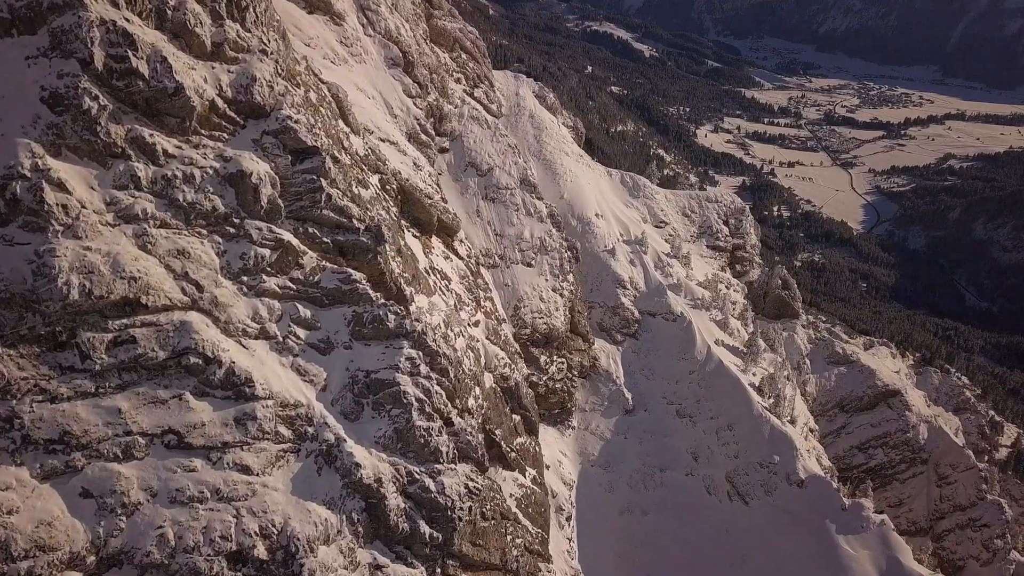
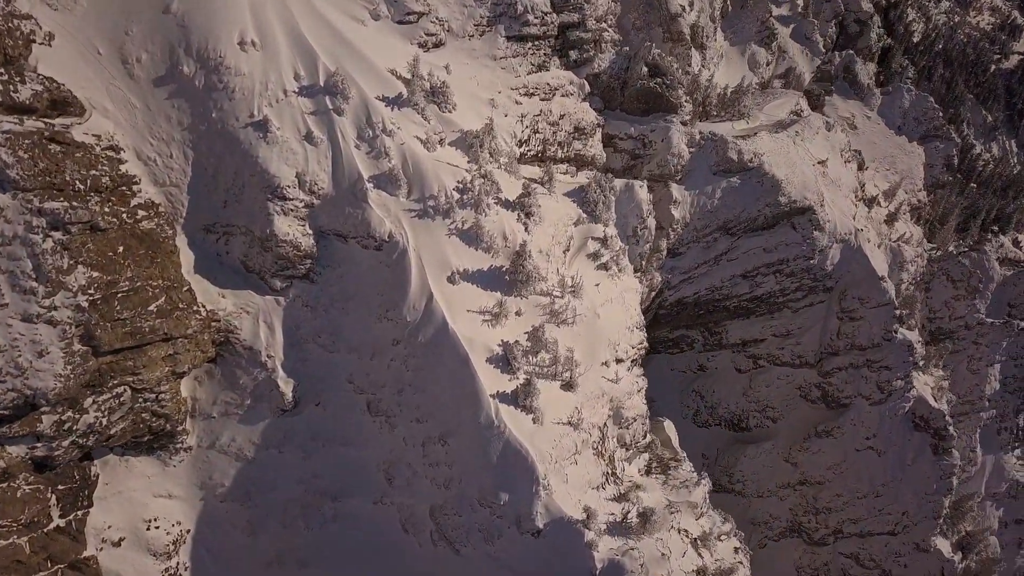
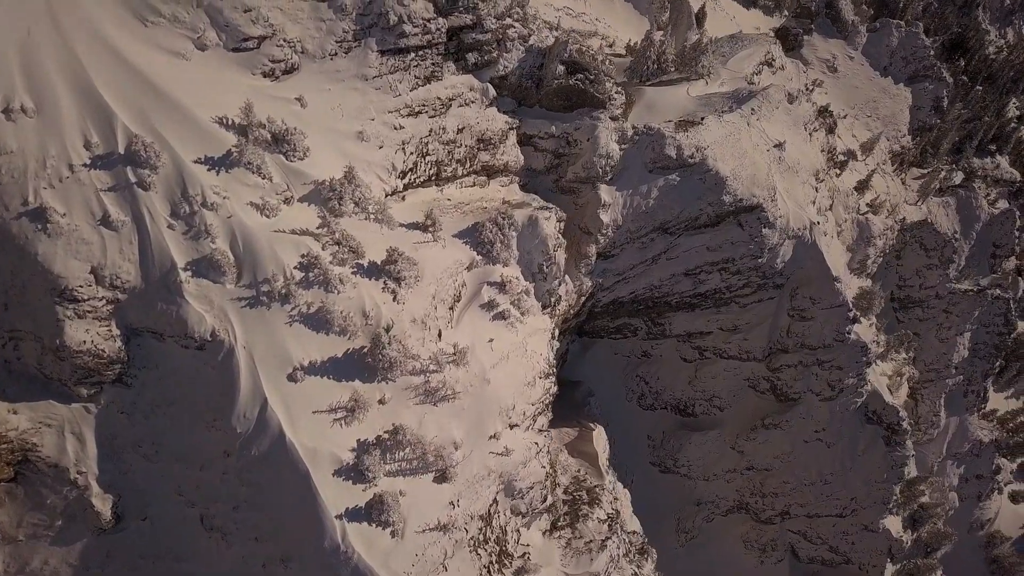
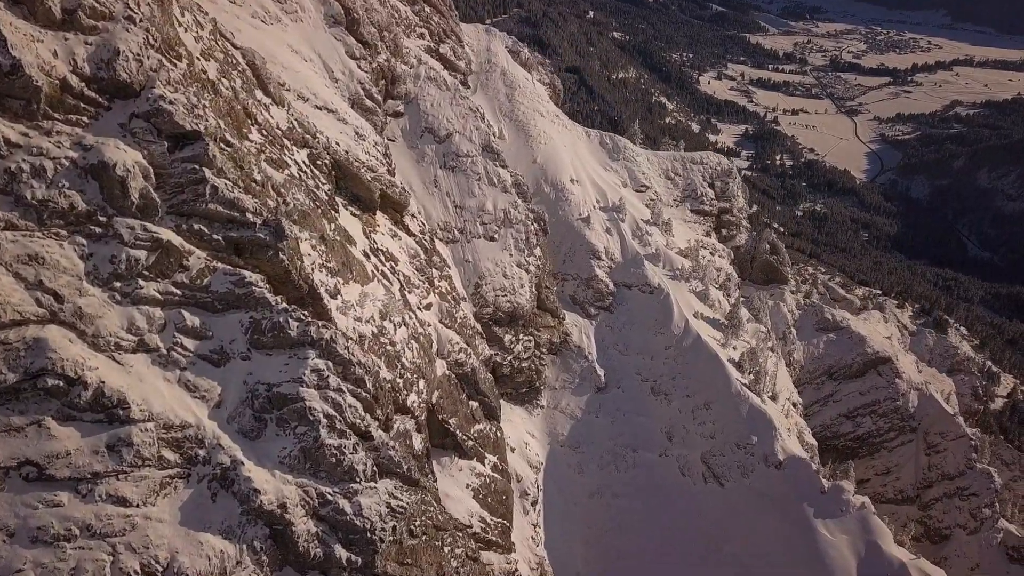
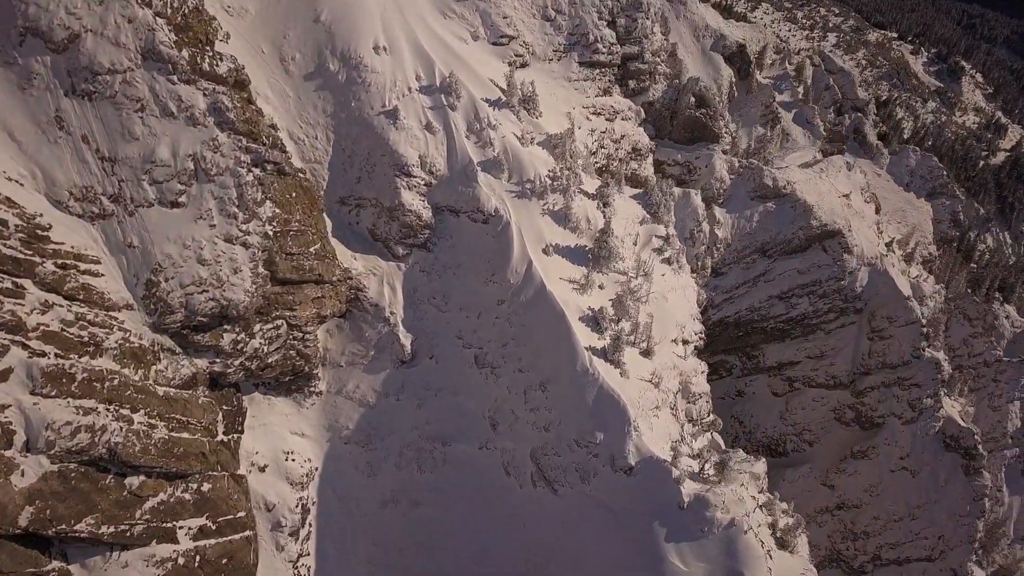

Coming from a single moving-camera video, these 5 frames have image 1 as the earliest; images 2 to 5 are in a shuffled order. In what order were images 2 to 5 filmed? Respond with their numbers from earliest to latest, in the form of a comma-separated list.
4, 5, 2, 3
